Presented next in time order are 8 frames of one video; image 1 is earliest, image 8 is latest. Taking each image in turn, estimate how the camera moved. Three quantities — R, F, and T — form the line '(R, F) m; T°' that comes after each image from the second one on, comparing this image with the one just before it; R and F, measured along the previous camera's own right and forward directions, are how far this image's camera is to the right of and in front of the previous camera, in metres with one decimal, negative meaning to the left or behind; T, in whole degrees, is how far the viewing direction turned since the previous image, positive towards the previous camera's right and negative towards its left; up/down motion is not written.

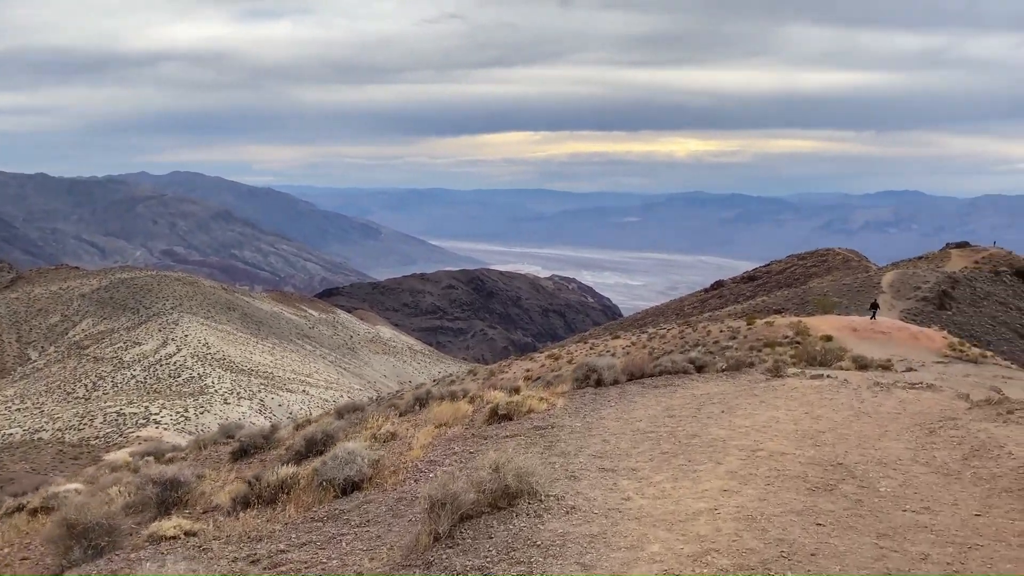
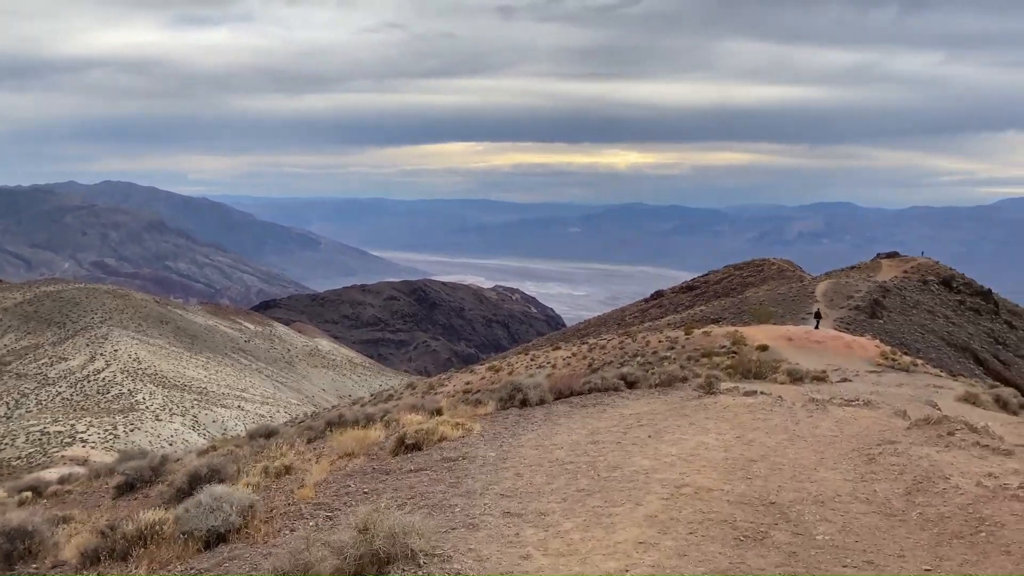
(+0.3, +0.7) m; +4°
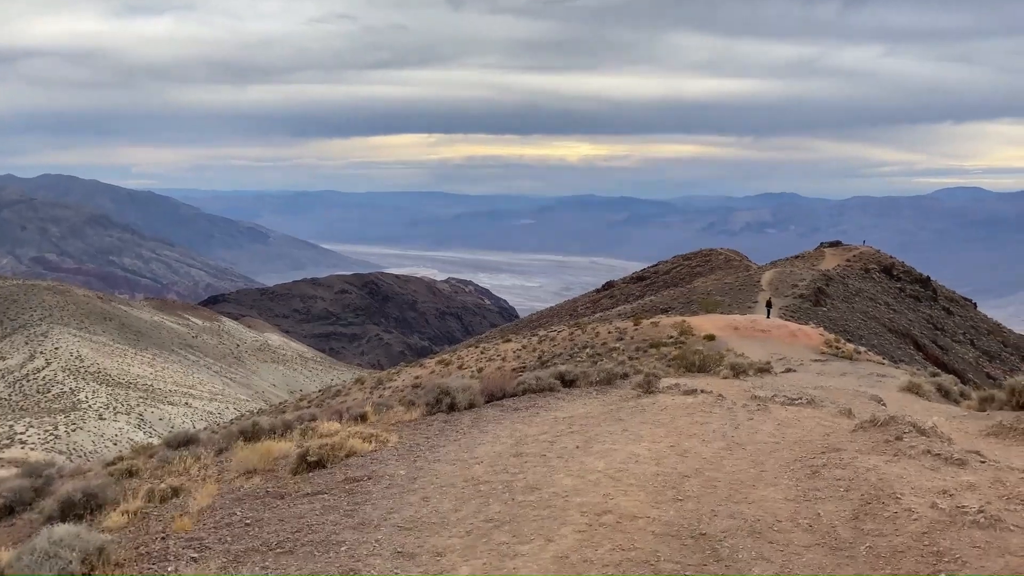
(+0.3, +0.7) m; +3°
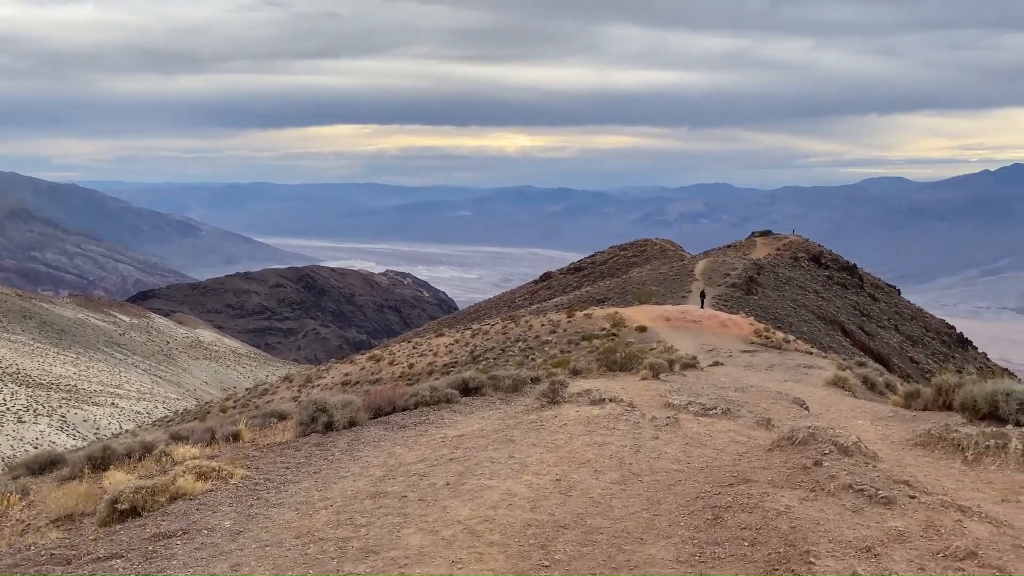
(+0.6, +1.1) m; +4°
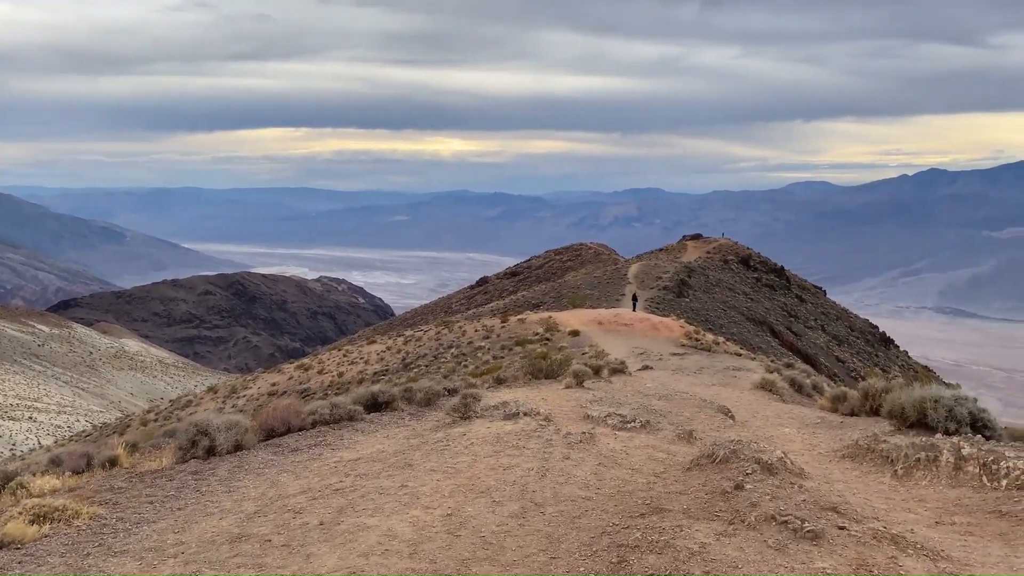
(+0.3, +0.7) m; +4°
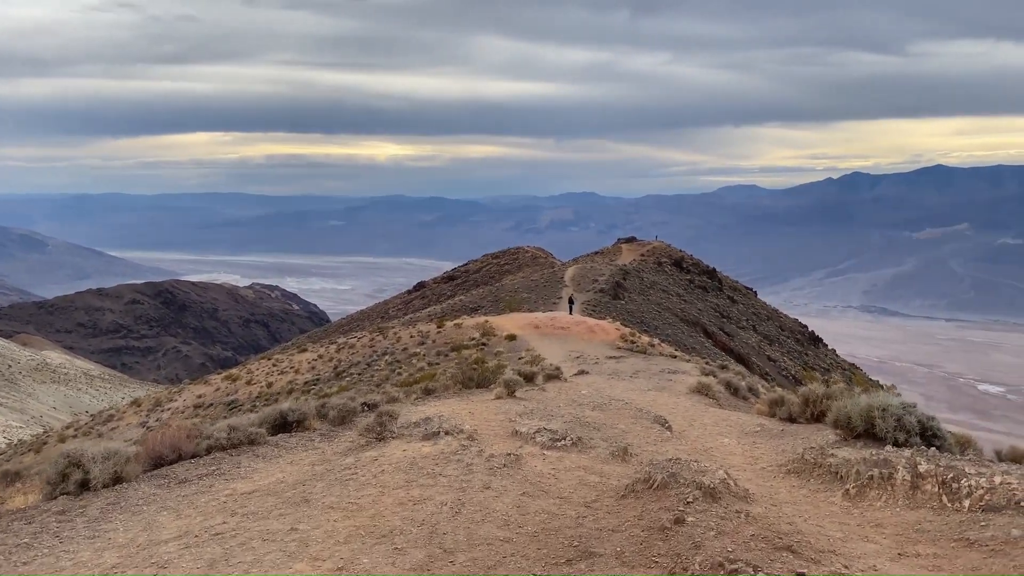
(+0.2, +0.8) m; +4°
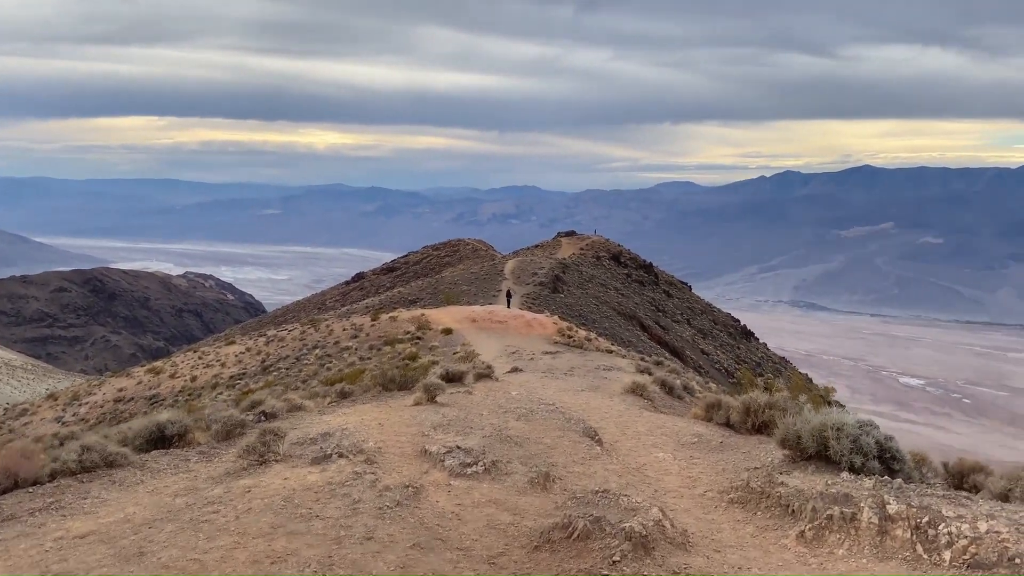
(+0.3, +1.1) m; +4°
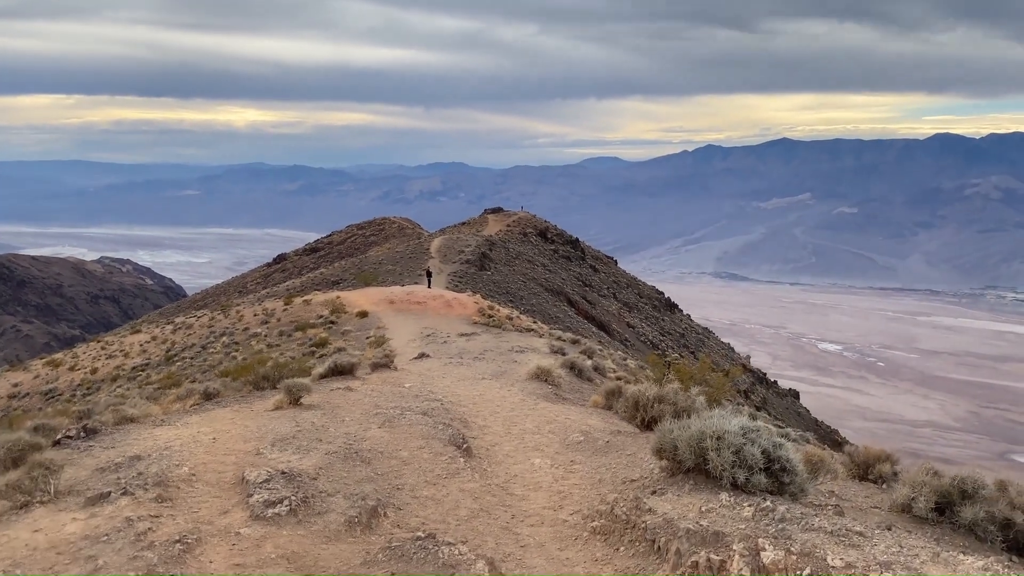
(+0.7, +1.1) m; +5°
